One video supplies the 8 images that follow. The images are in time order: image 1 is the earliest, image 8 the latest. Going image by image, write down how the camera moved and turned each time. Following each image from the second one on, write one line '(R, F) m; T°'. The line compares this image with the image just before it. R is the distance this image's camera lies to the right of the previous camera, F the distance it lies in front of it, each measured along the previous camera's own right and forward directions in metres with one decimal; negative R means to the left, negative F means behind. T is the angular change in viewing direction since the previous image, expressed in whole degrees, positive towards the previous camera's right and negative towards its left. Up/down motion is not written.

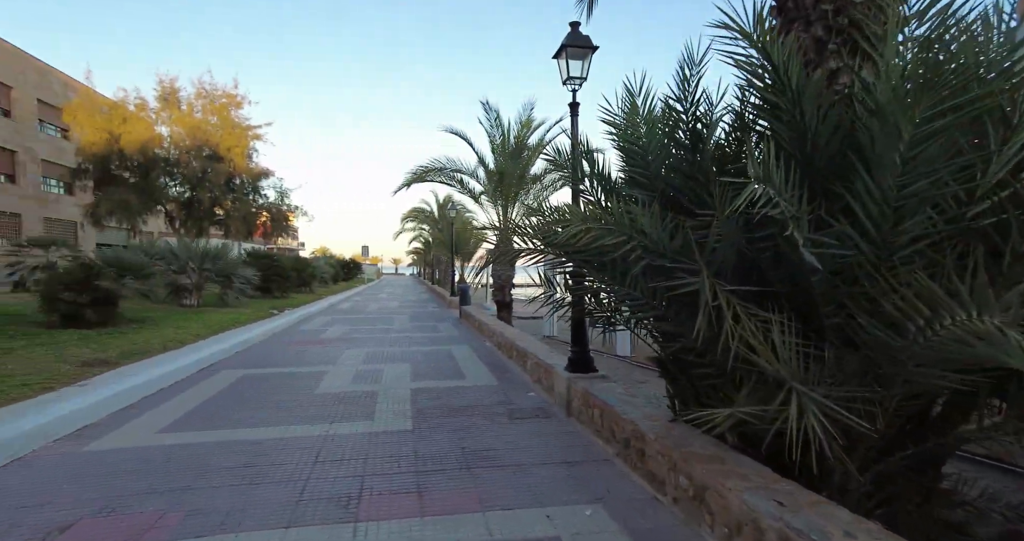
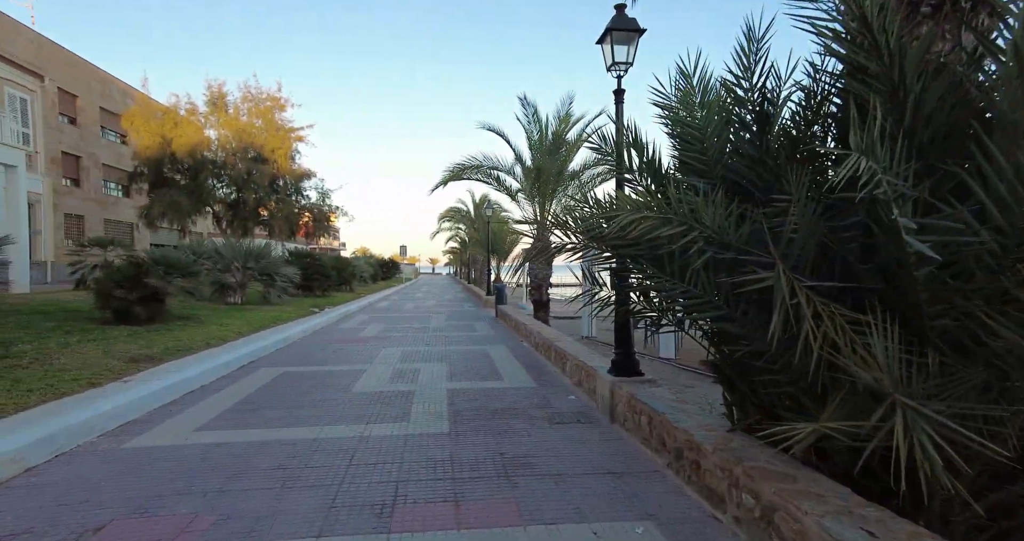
(-0.1, +0.3) m; -4°
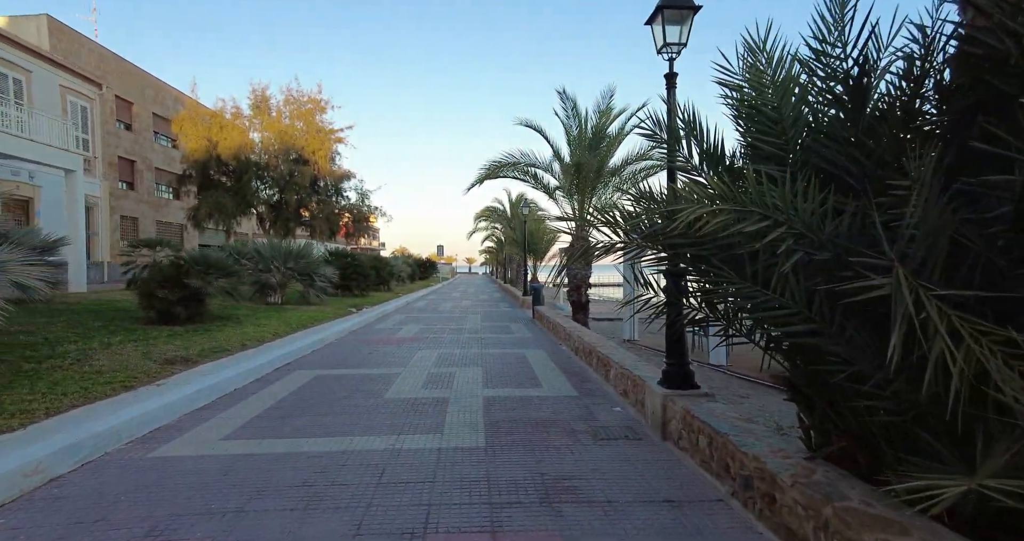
(-0.1, +0.4) m; -4°
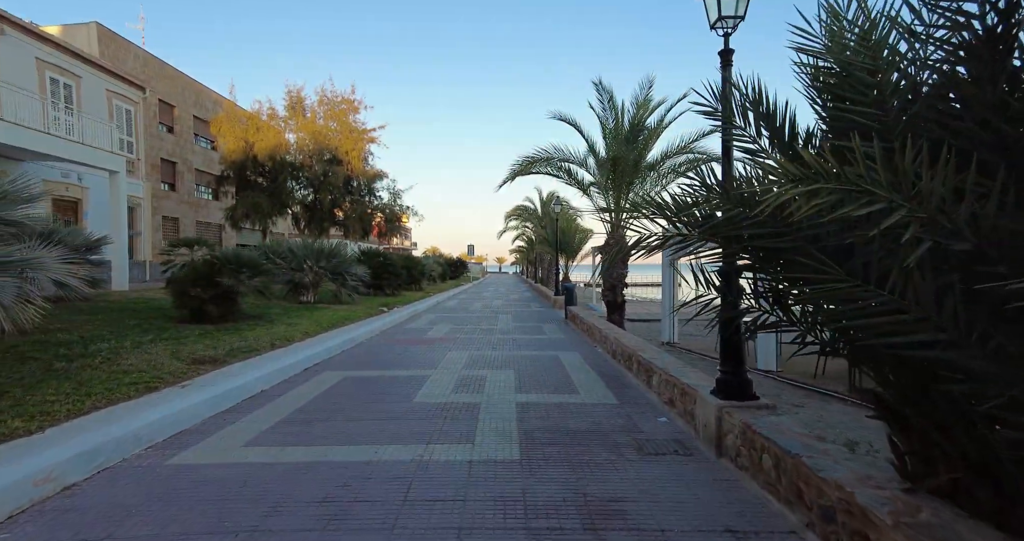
(-0.1, +0.4) m; -4°
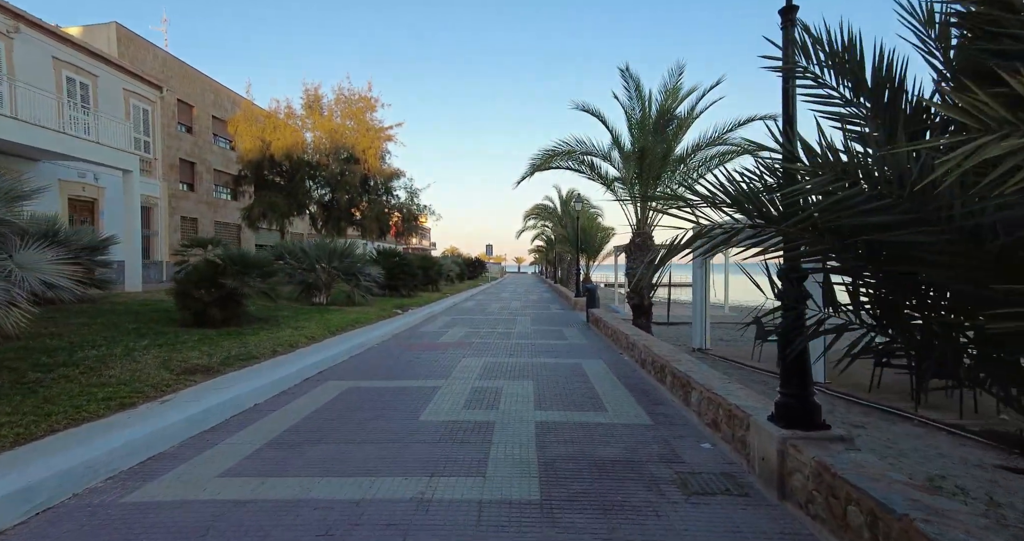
(0.0, +0.7) m; -2°
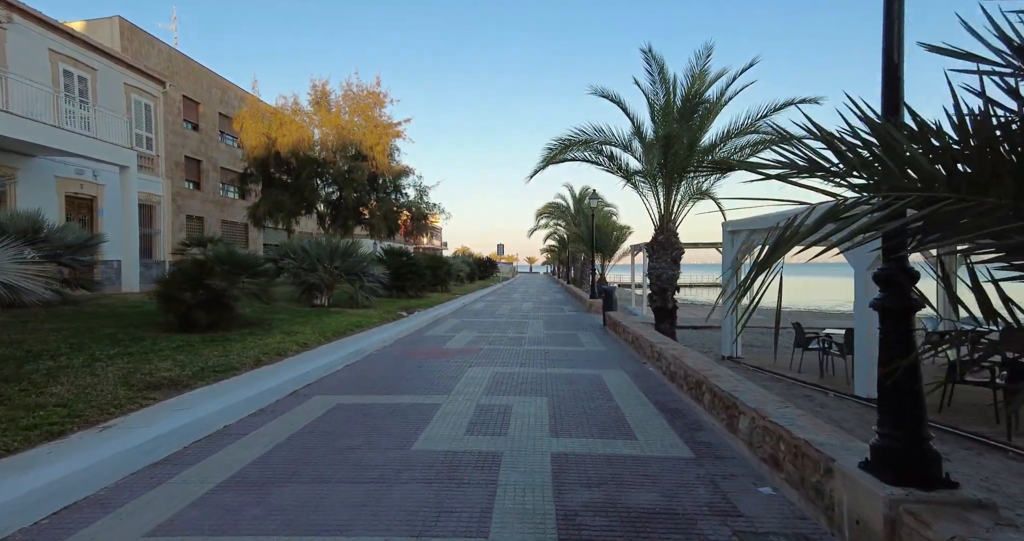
(0.0, +0.9) m; -1°
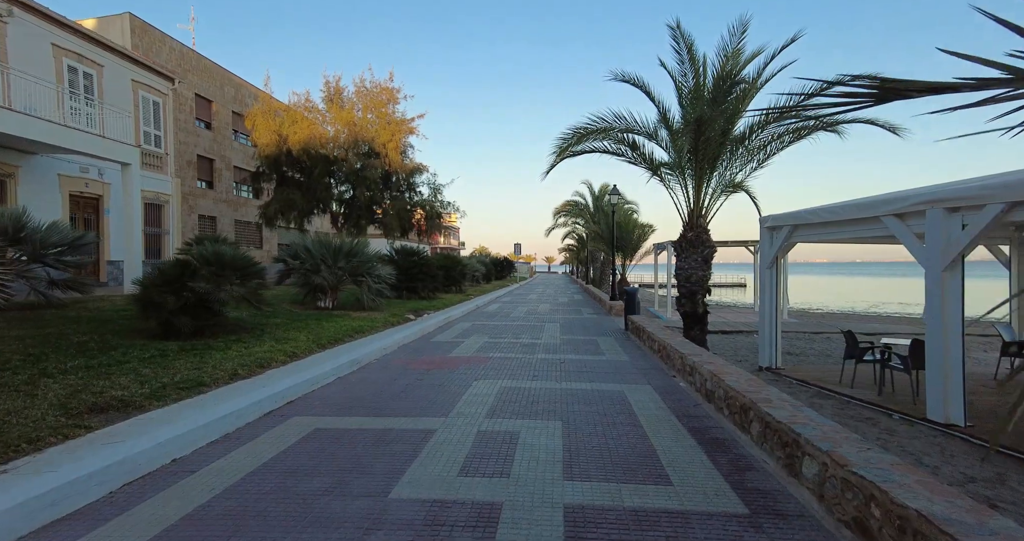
(+0.1, +0.9) m; -2°
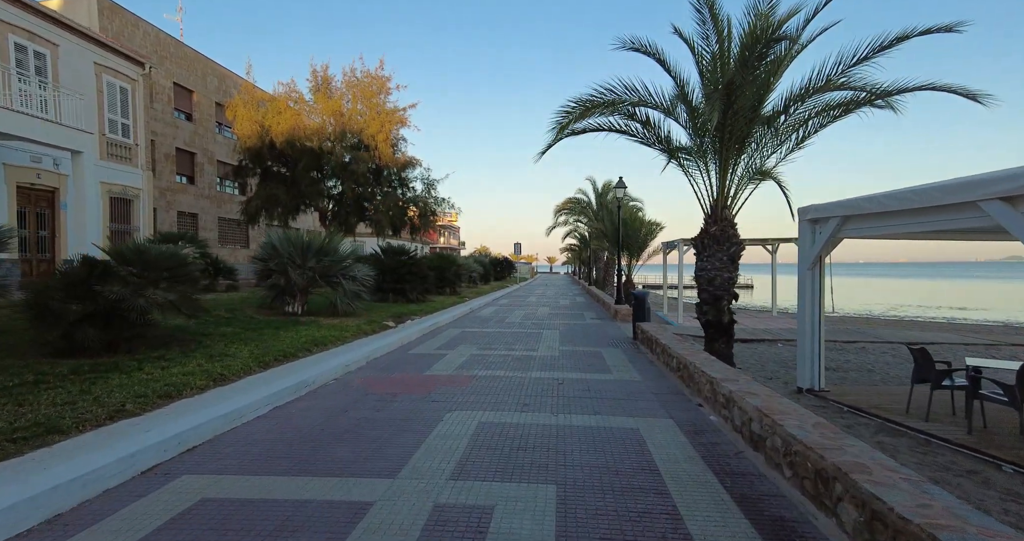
(+0.2, +1.6) m; 0°
